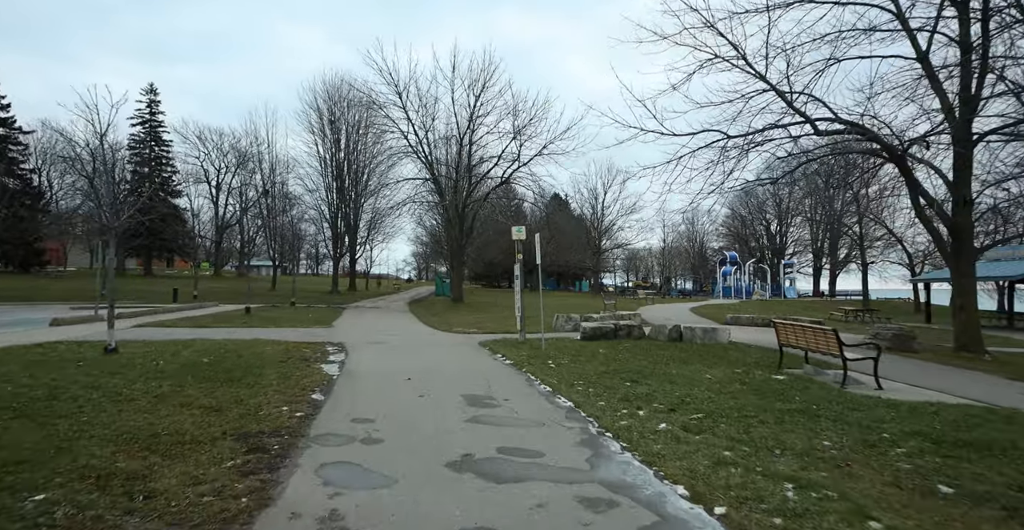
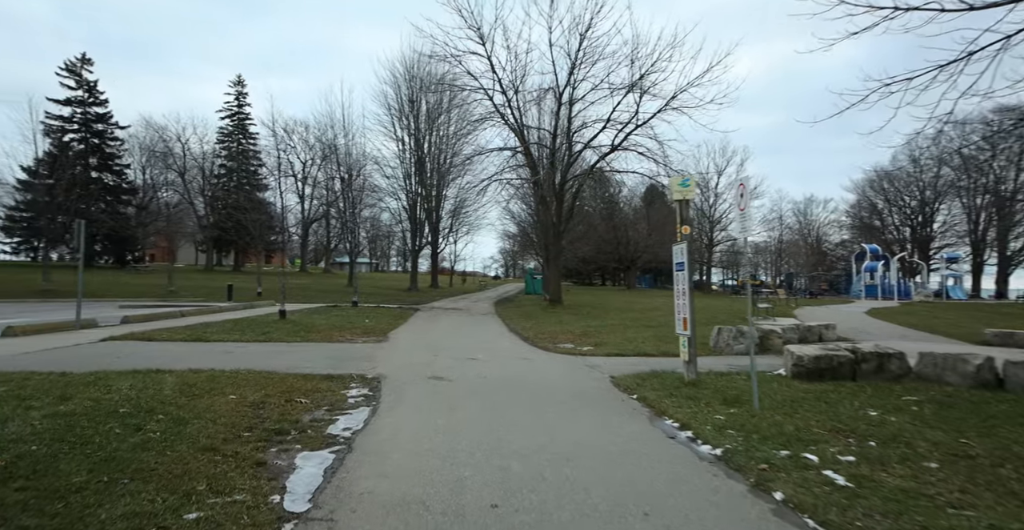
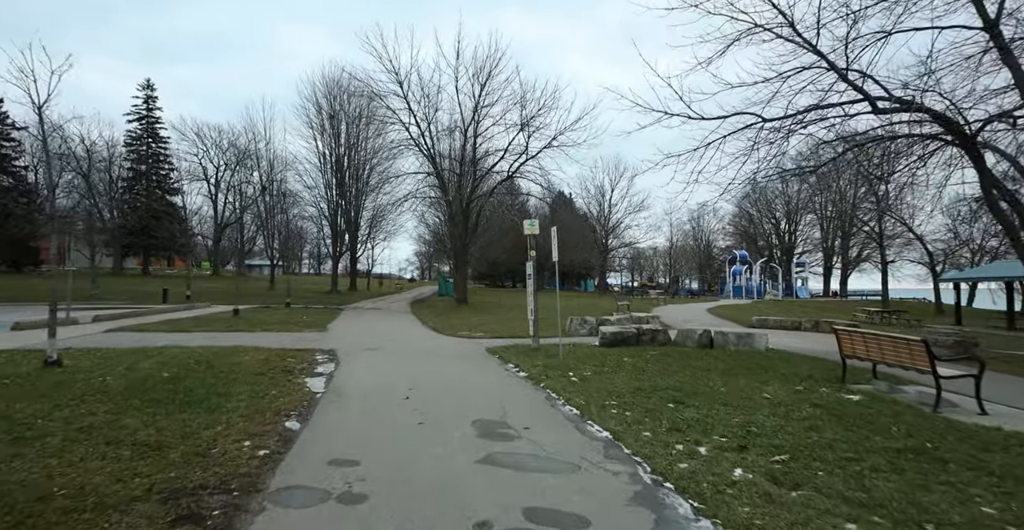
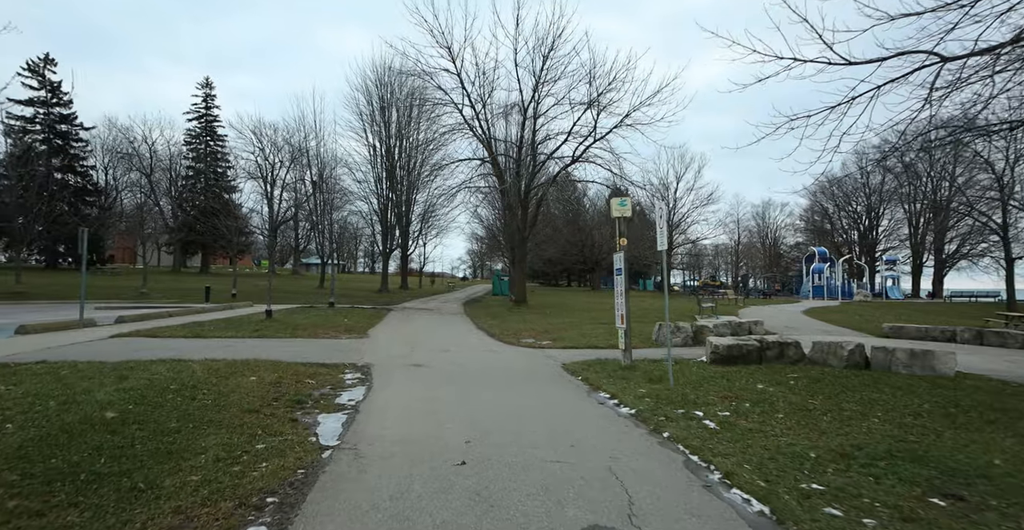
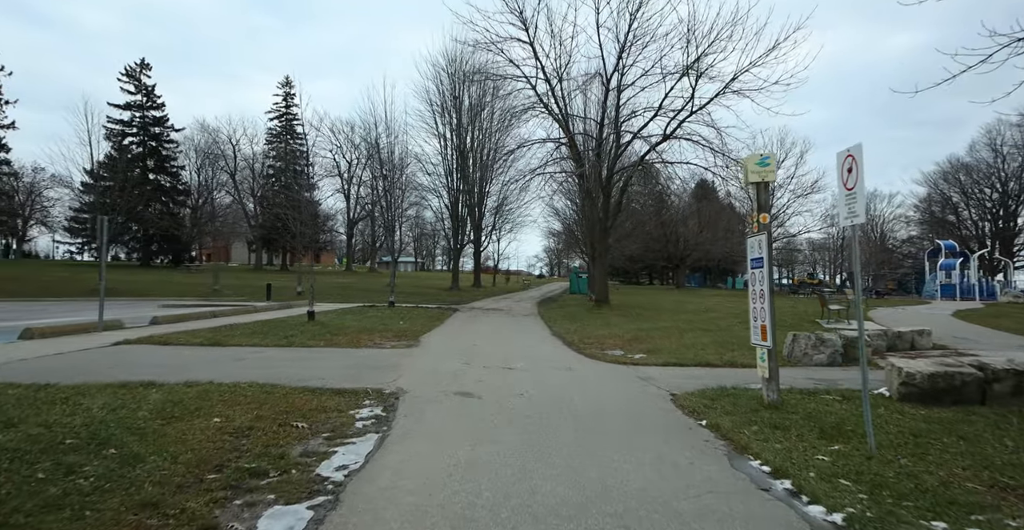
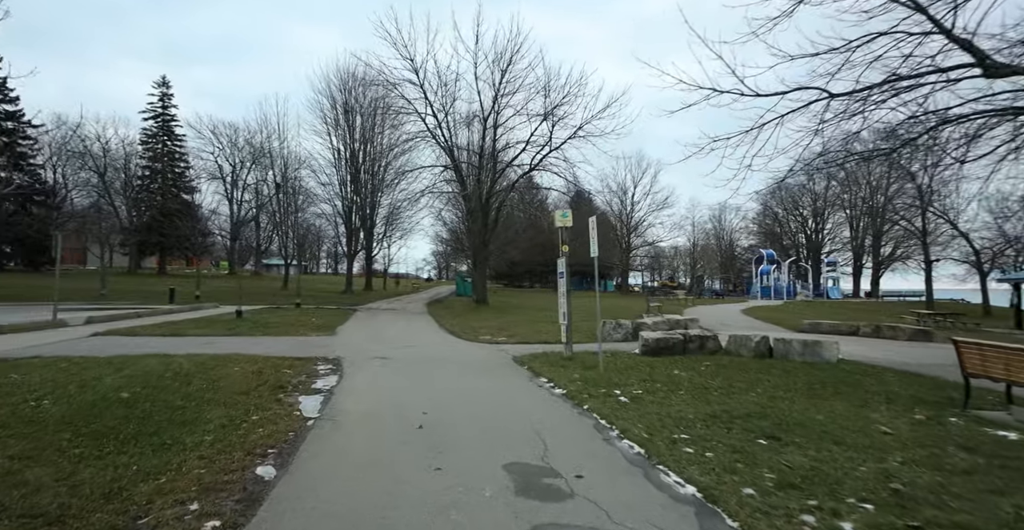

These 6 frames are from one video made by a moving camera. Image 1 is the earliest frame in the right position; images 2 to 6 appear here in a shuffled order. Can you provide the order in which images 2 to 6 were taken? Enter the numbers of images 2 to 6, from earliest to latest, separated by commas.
3, 6, 4, 2, 5
